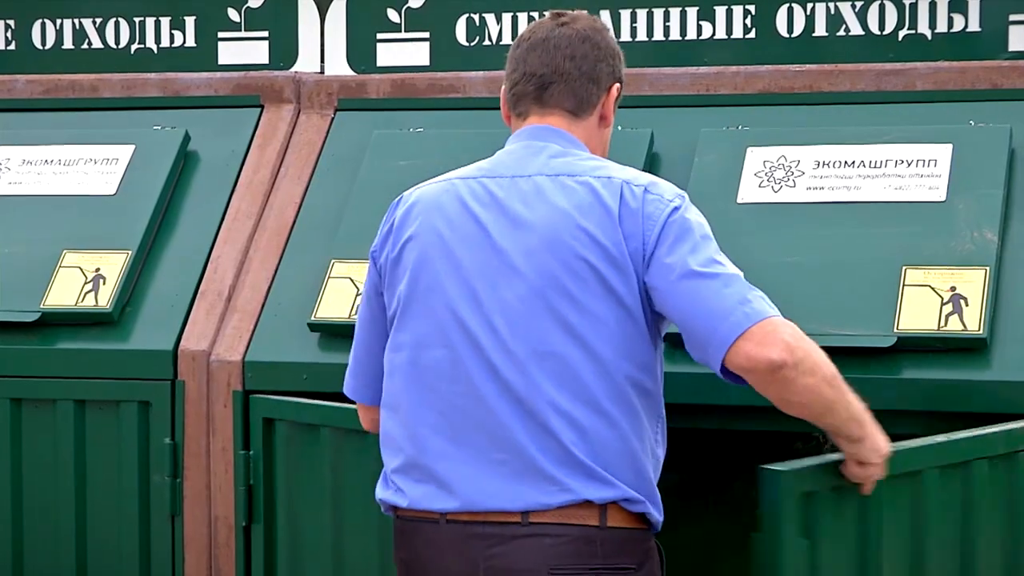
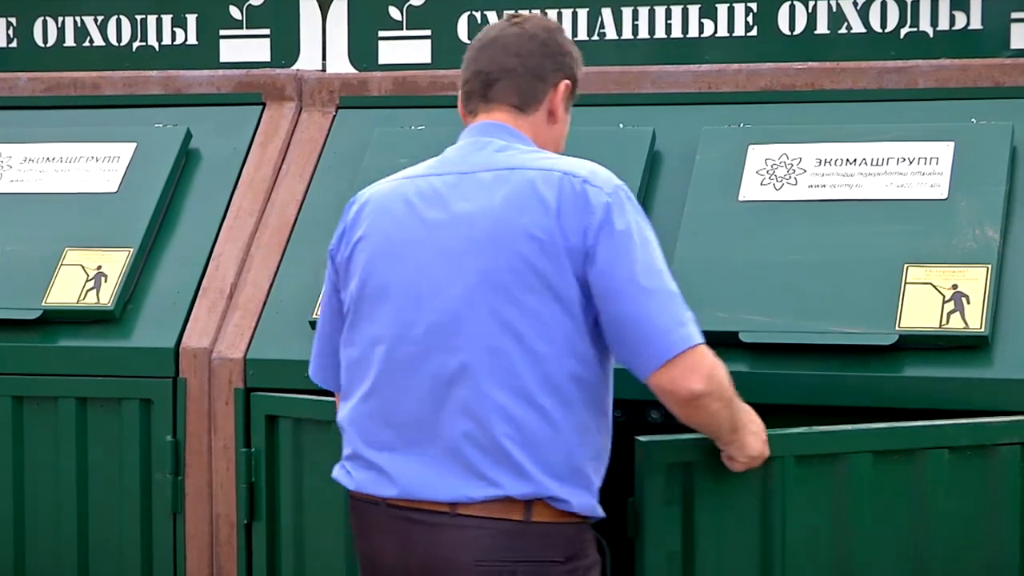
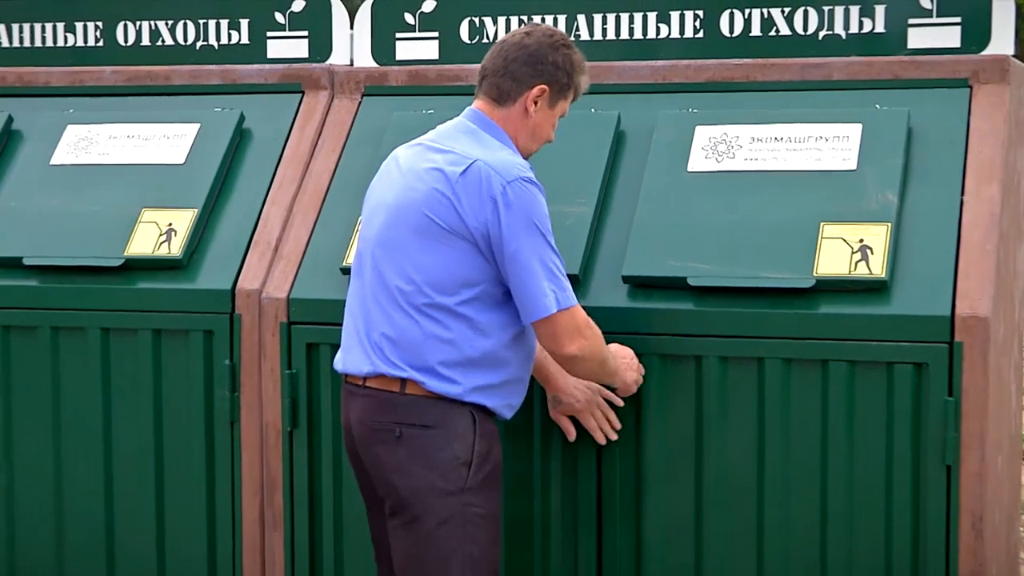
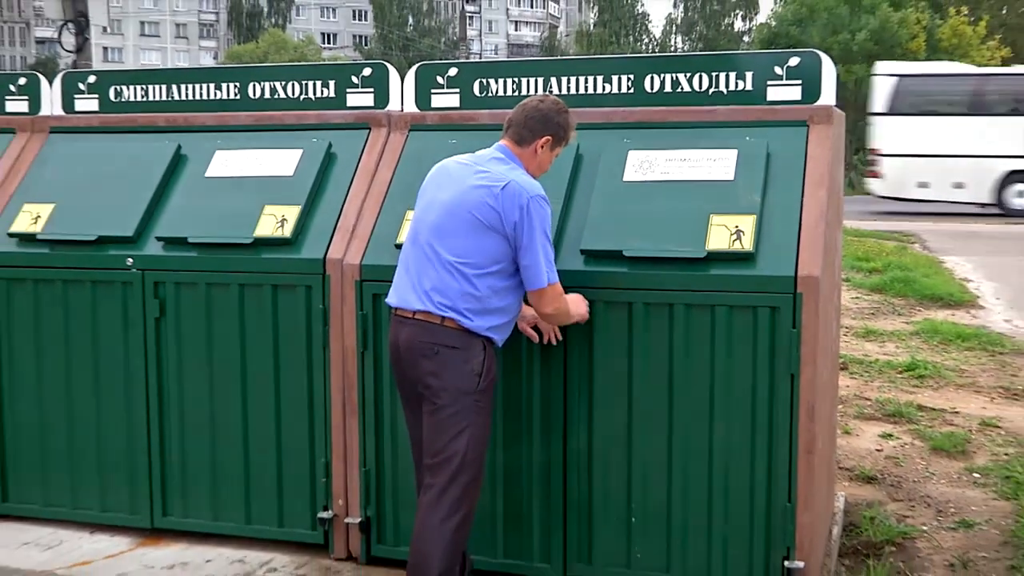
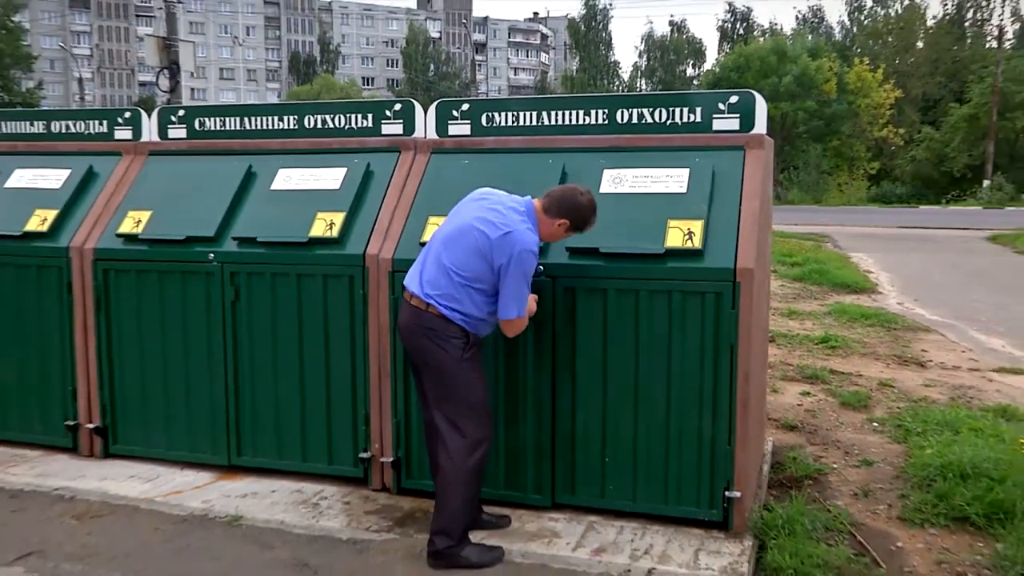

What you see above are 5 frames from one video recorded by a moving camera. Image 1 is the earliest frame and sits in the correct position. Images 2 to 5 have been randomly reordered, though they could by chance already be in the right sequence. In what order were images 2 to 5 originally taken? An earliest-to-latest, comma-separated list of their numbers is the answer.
2, 3, 4, 5
